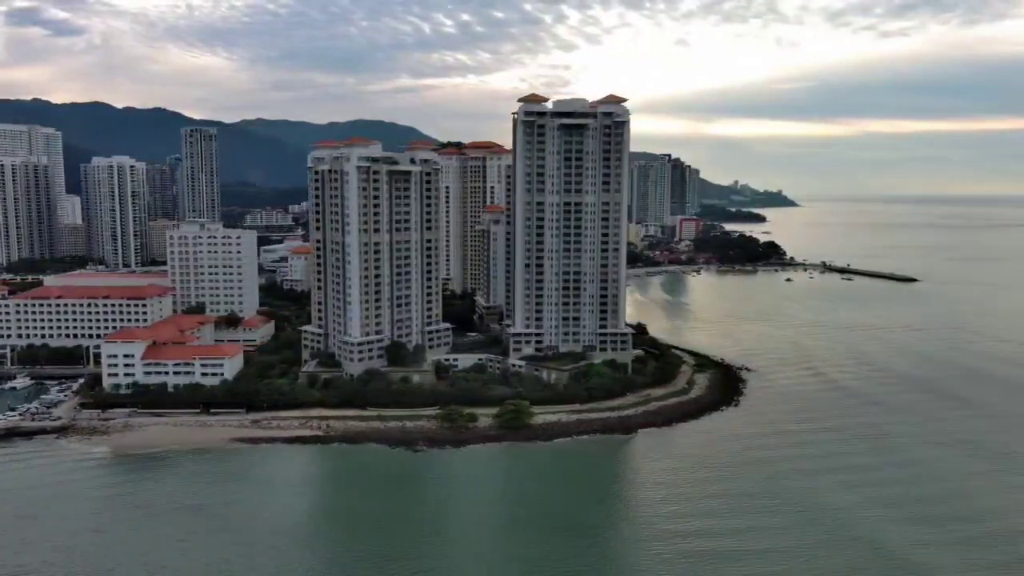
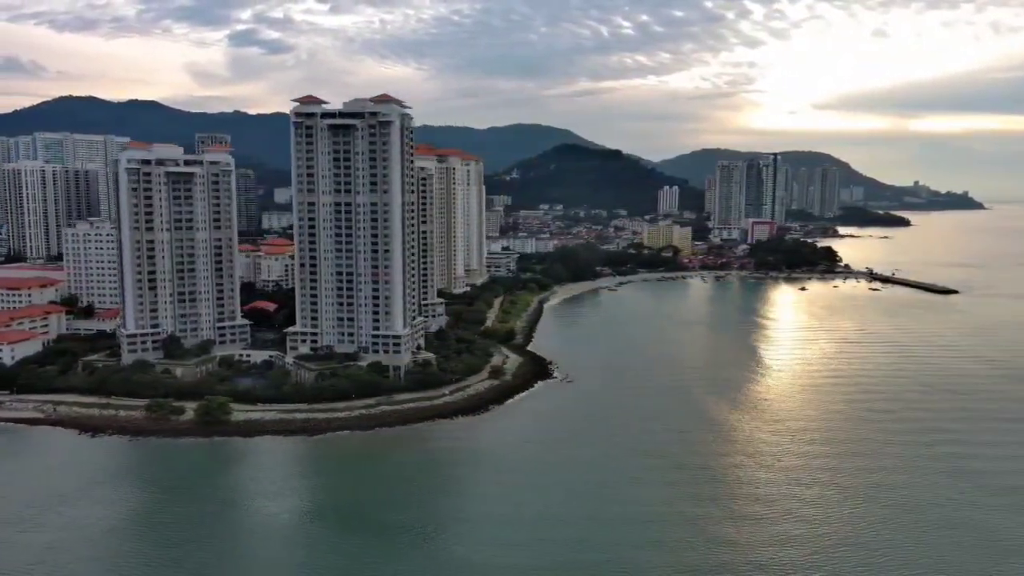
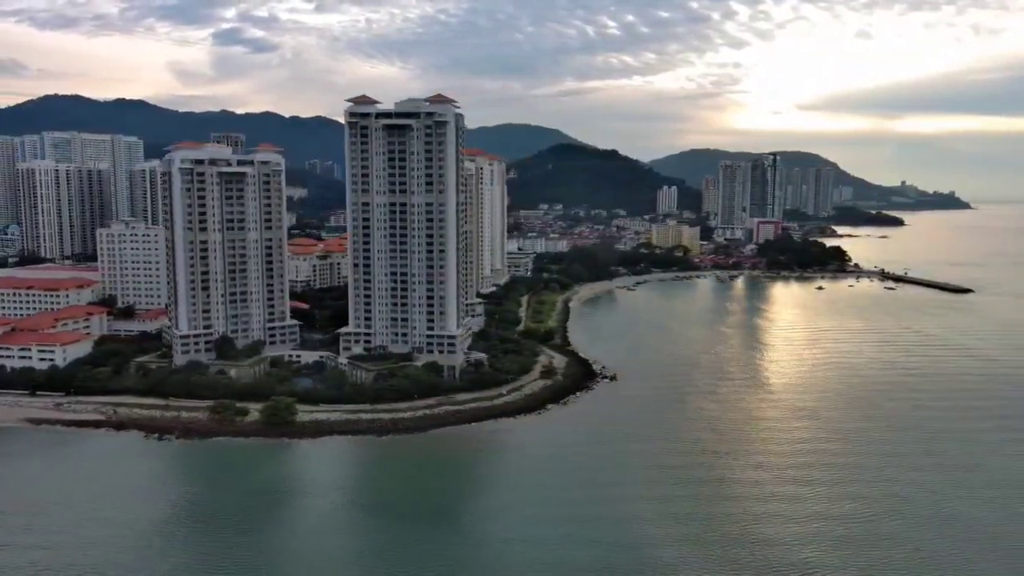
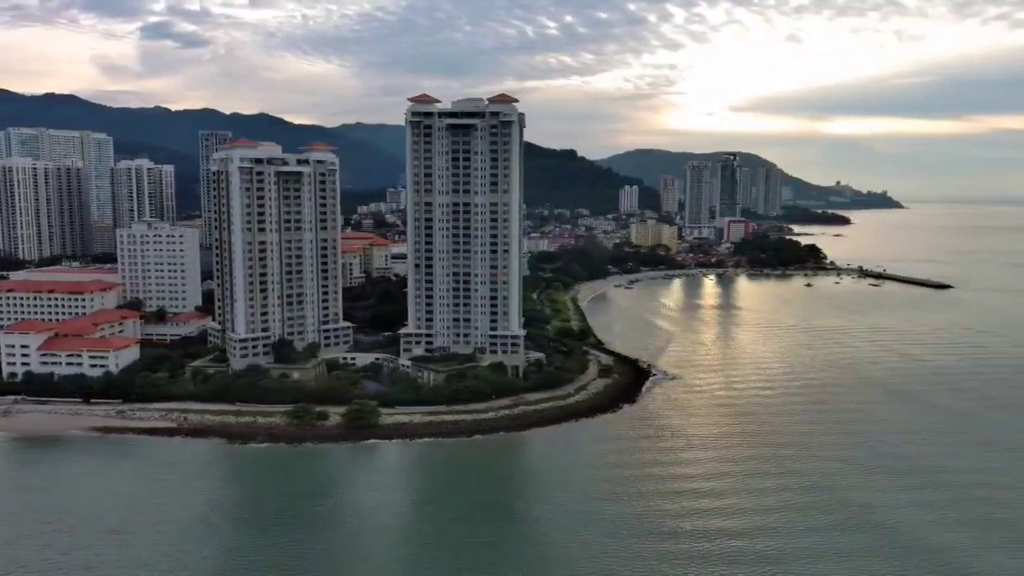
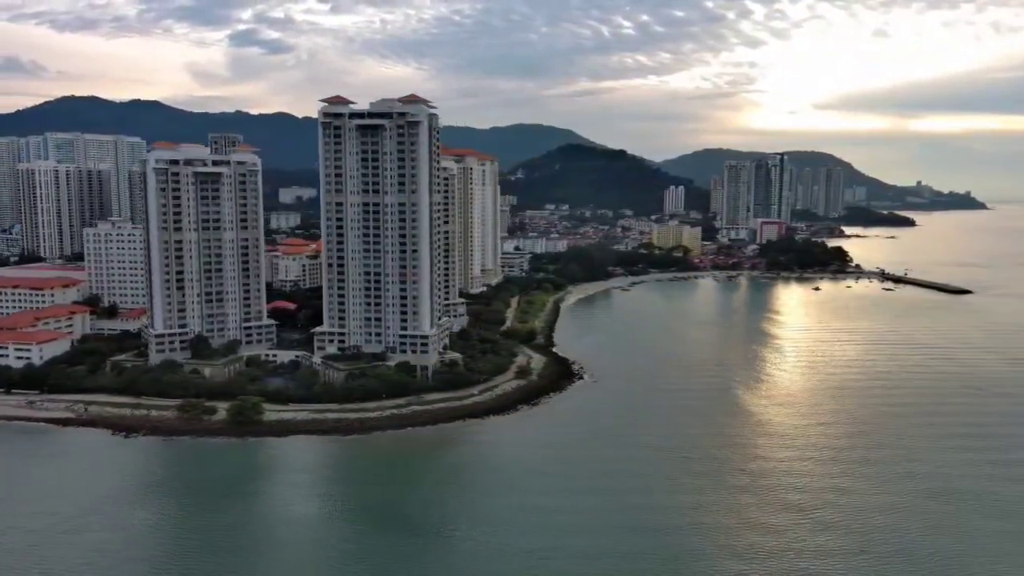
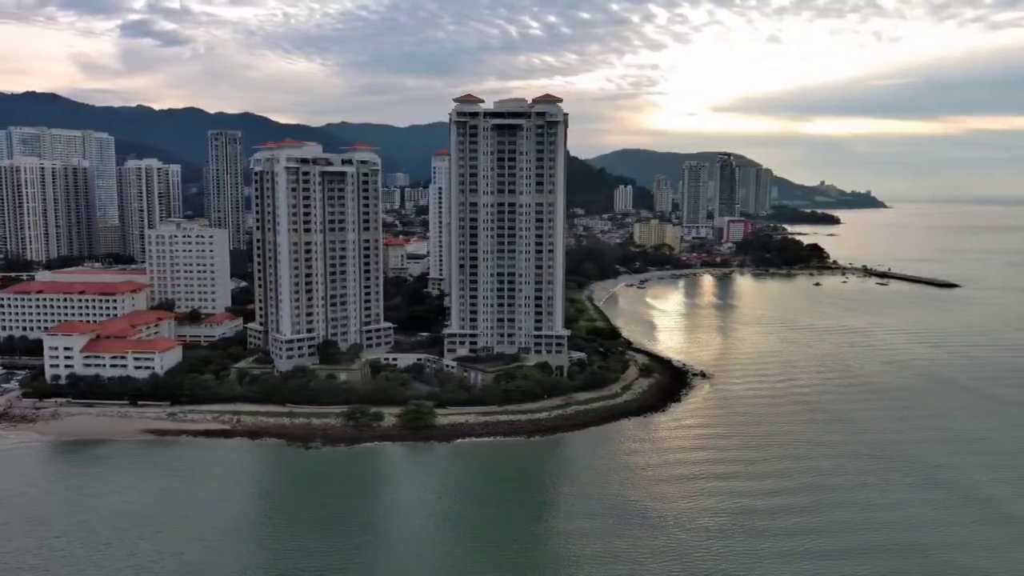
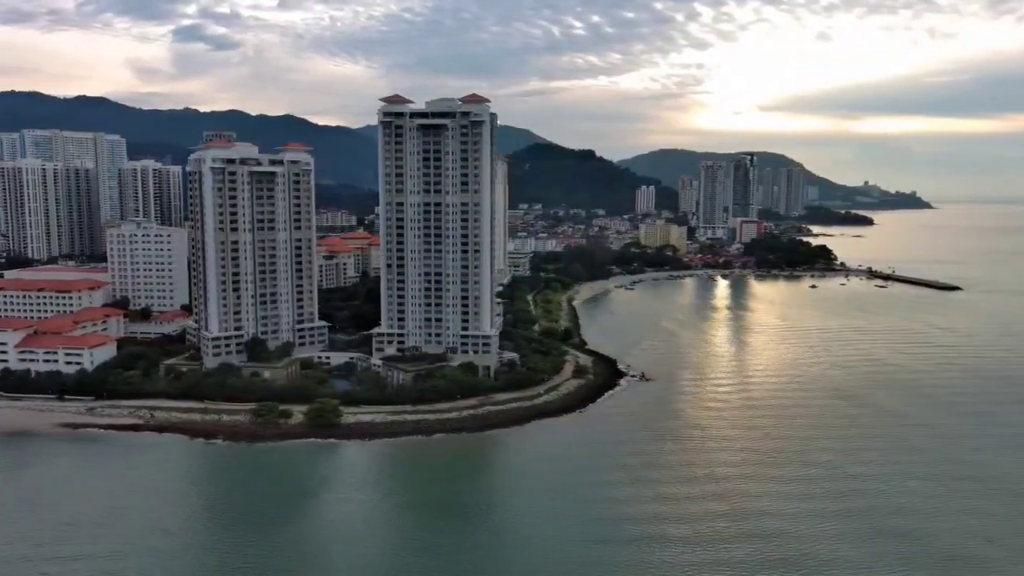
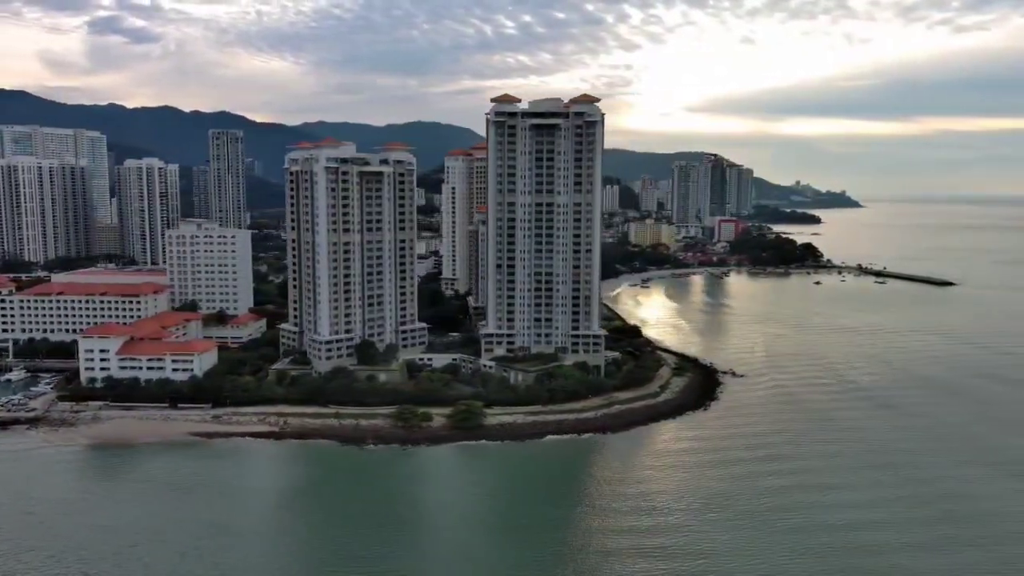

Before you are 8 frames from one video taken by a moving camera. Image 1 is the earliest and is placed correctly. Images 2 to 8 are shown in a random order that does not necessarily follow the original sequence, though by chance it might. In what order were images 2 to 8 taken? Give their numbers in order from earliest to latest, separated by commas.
8, 6, 4, 7, 3, 5, 2
